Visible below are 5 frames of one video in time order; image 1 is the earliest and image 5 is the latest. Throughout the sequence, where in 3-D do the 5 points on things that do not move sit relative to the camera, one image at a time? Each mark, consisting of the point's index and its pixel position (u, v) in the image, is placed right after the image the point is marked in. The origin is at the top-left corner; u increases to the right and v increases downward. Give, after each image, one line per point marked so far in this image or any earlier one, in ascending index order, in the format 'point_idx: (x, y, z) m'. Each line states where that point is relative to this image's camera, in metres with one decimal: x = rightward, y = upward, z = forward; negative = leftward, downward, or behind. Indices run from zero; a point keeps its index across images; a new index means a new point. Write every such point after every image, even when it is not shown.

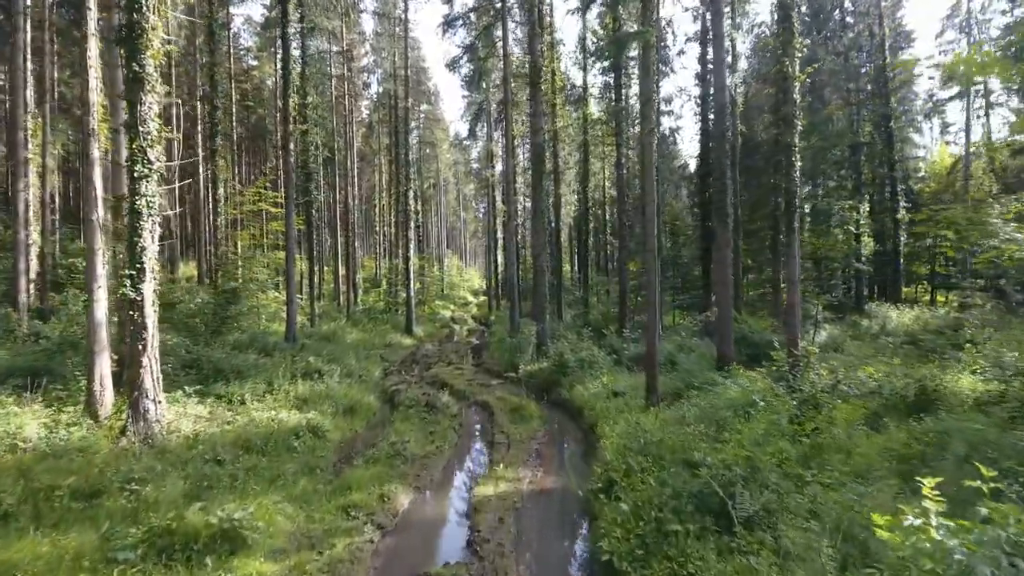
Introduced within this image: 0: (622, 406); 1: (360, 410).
0: (+1.4, -1.5, +9.0) m
1: (-2.1, -1.7, +9.8) m
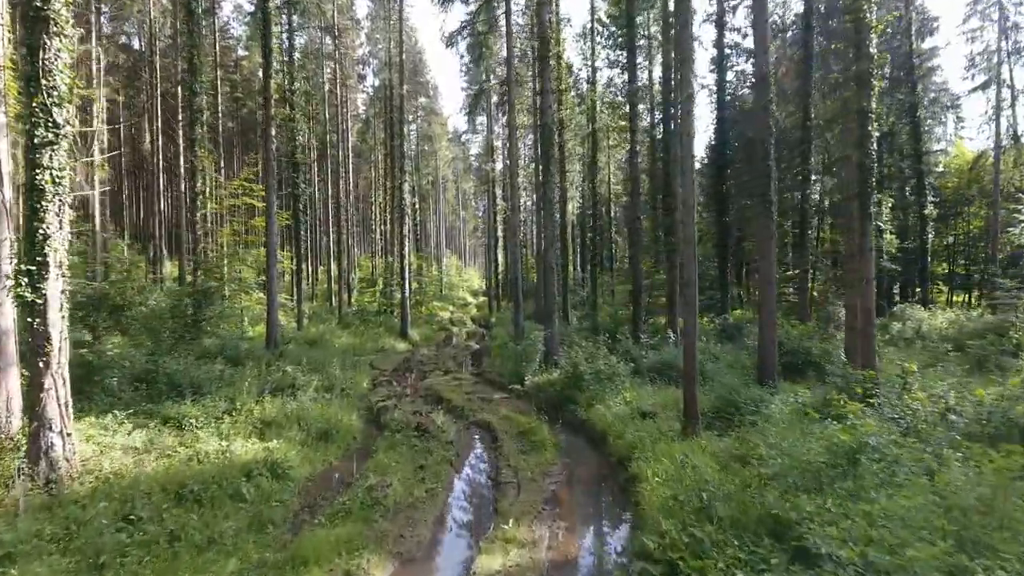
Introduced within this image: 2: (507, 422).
0: (+1.5, -1.5, +7.3) m
1: (-2.1, -1.7, +8.2) m
2: (-0.1, -1.7, +9.1) m
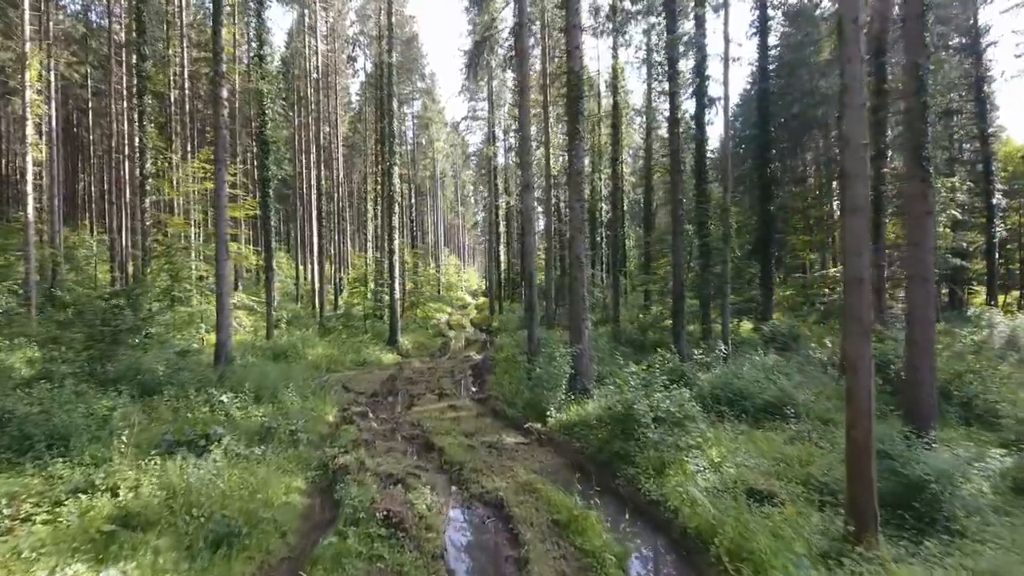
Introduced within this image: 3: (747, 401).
0: (+1.7, -1.5, +4.0) m
1: (-1.8, -1.7, +4.9) m
2: (+0.2, -1.8, +5.8) m
3: (+2.9, -1.4, +8.8) m
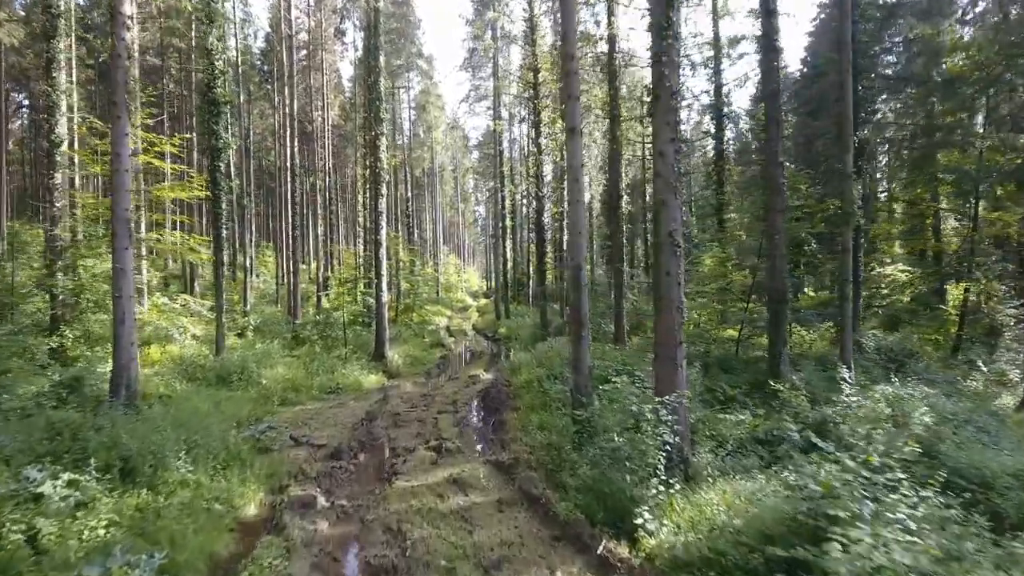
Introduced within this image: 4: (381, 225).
0: (+2.1, -1.5, 0.0) m
1: (-1.4, -1.7, +0.8) m
2: (+0.6, -1.8, +1.8) m
3: (+3.3, -1.4, +4.7) m
4: (-3.5, +1.7, +18.7) m
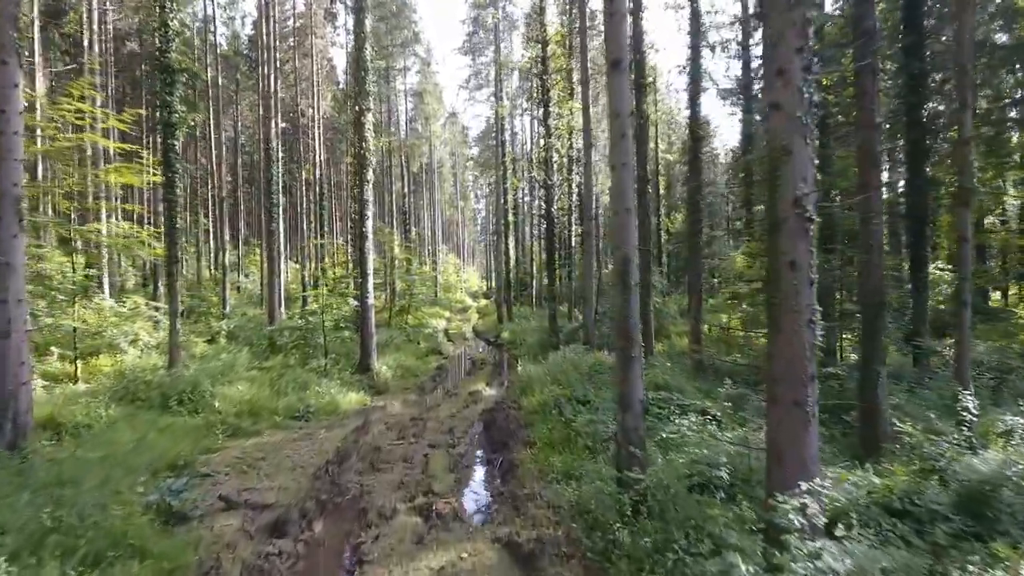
0: (+2.3, -1.5, -2.2) m
1: (-1.3, -1.7, -1.4) m
2: (+0.7, -1.8, -0.5) m
3: (+3.5, -1.4, +2.5) m
4: (-3.3, +1.6, +16.5) m
